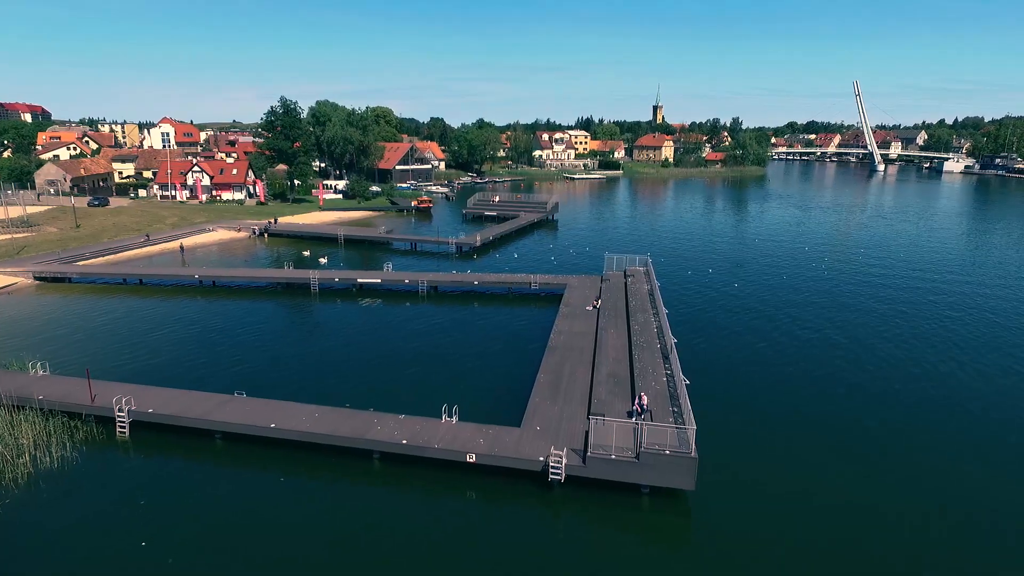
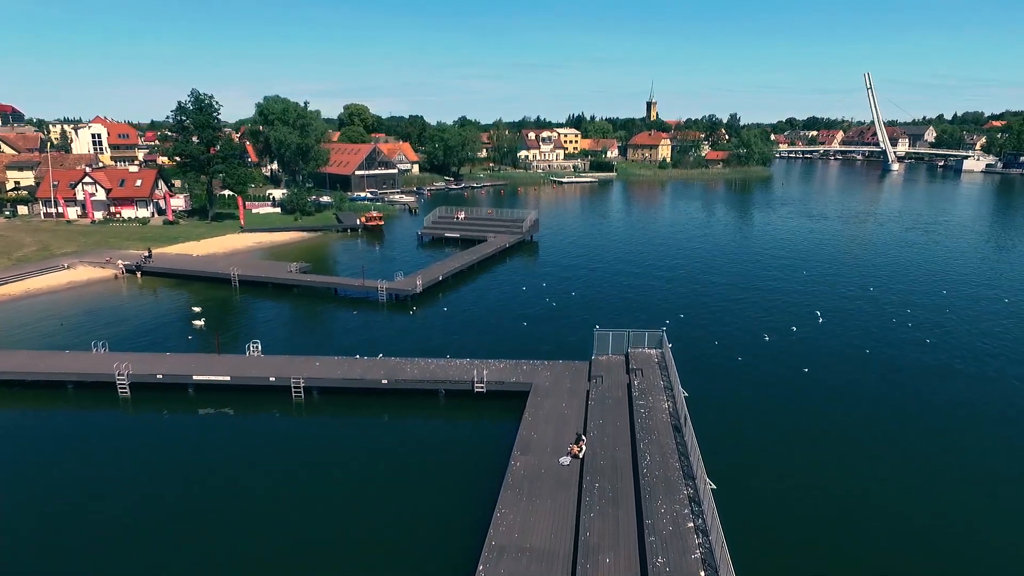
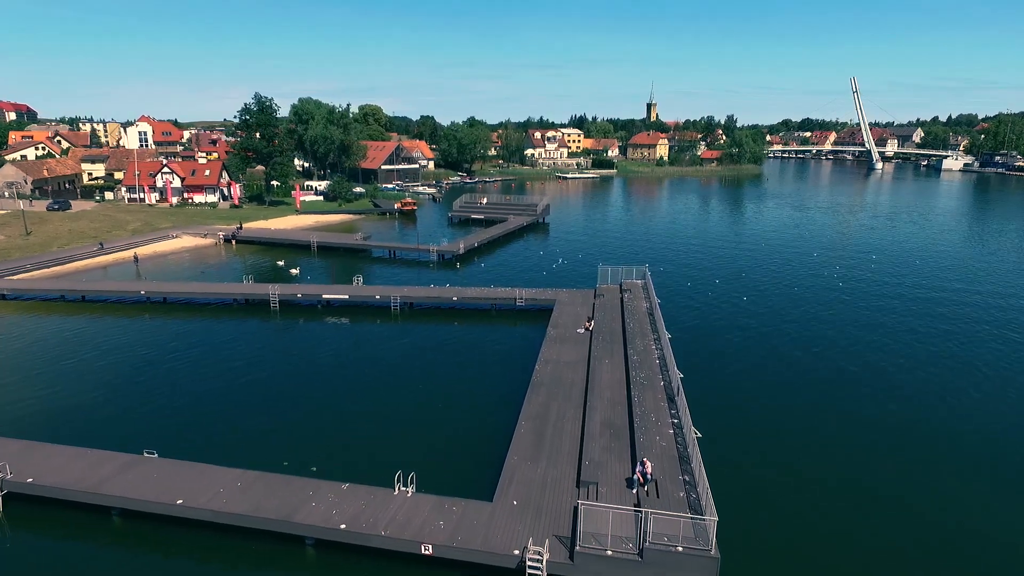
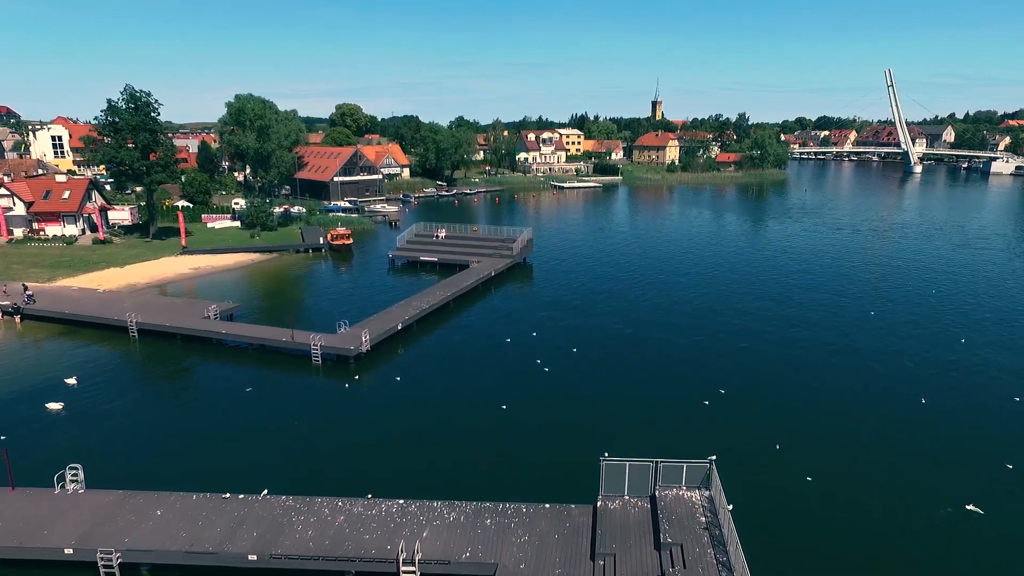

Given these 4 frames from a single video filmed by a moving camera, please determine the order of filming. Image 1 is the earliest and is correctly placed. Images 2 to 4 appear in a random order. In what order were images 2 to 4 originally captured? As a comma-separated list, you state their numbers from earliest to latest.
3, 2, 4
